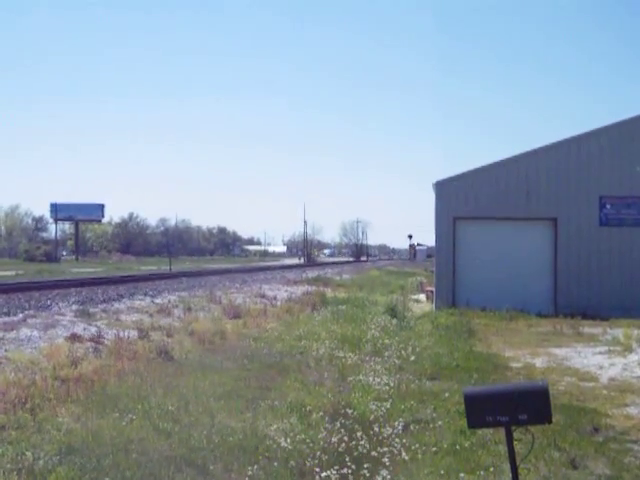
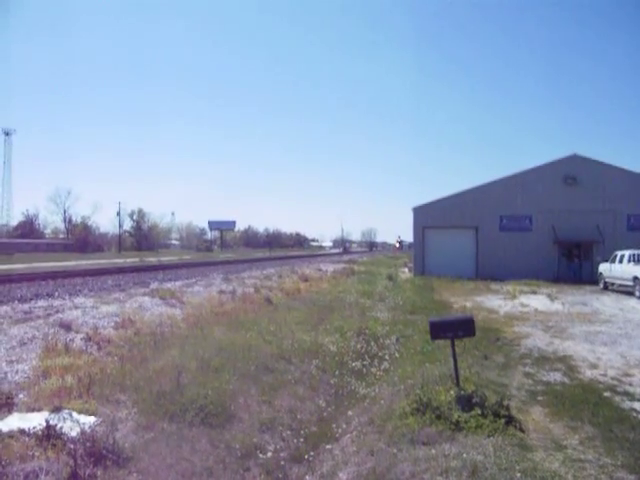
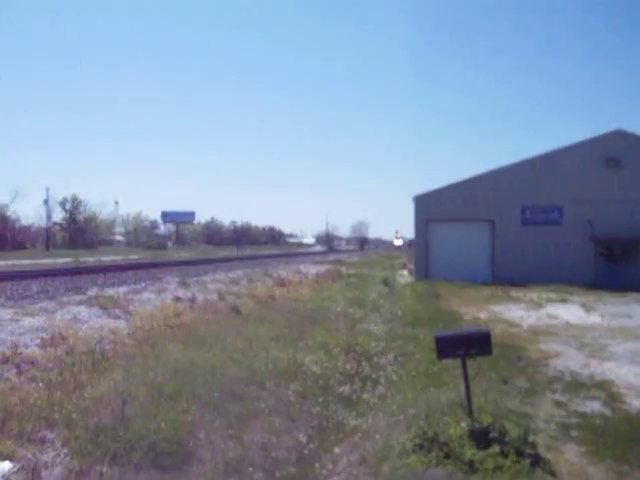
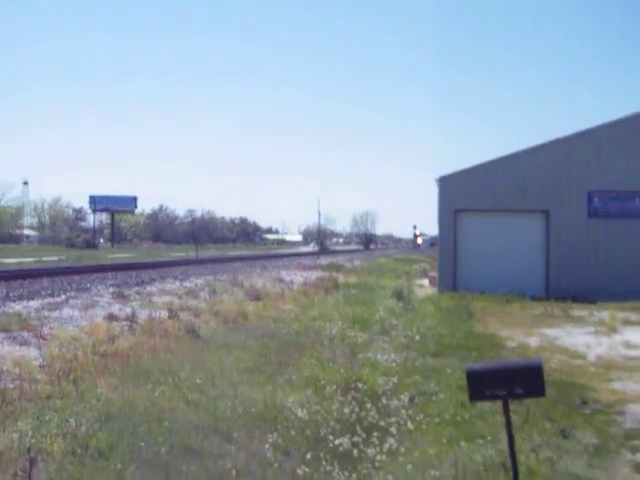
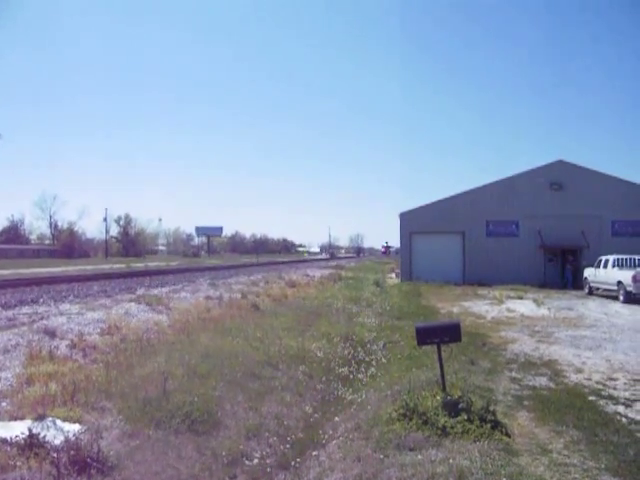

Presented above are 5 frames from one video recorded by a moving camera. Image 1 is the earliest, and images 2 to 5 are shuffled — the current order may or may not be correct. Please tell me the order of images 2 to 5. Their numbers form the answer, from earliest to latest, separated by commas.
4, 3, 2, 5
